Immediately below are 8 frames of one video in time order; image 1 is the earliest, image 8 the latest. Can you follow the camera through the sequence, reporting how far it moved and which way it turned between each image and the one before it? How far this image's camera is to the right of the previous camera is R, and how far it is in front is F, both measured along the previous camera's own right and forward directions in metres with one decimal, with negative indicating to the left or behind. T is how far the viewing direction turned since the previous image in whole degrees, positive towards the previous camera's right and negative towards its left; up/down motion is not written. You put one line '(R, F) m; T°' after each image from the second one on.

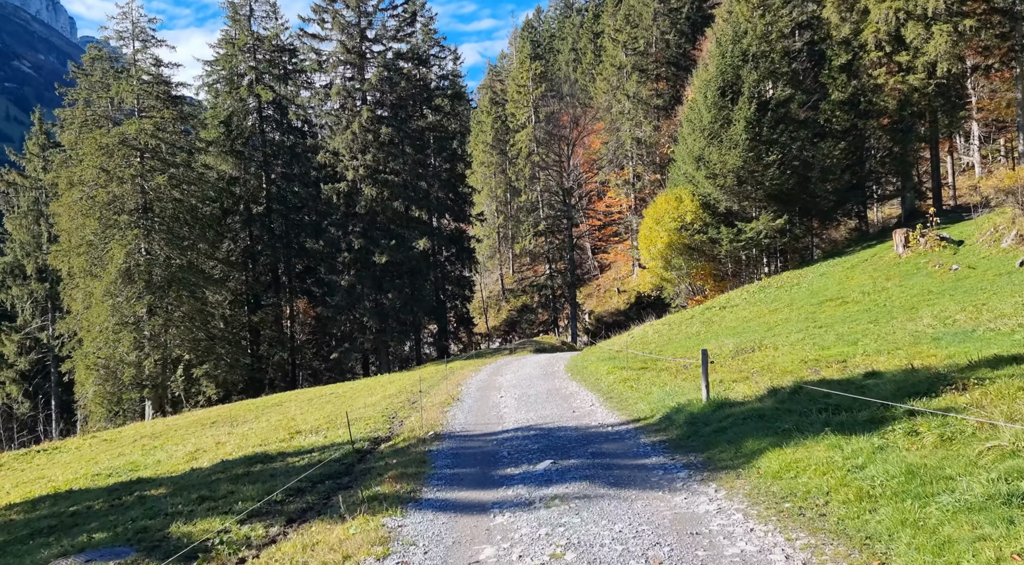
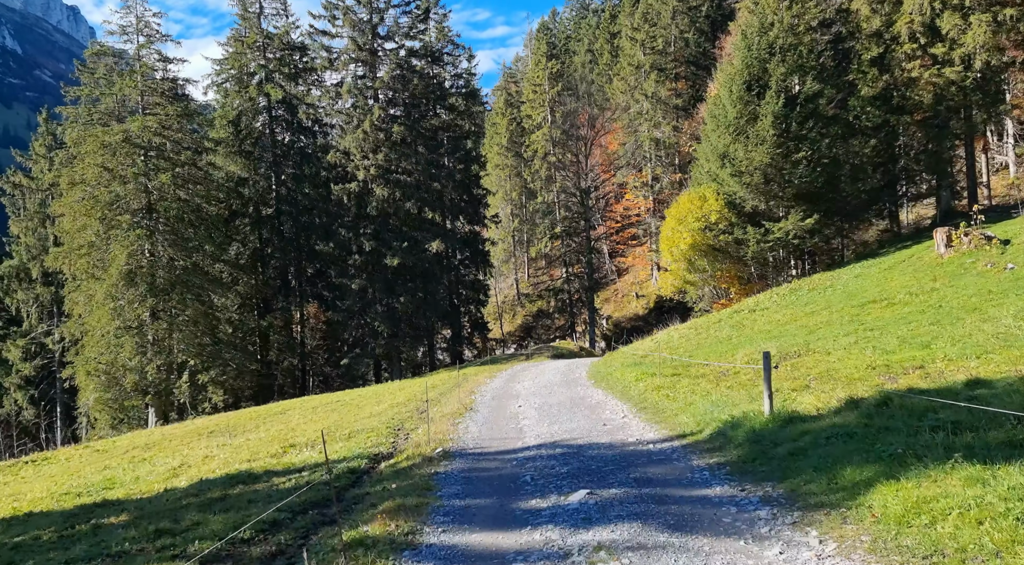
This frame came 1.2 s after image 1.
(-0.1, +1.6) m; -1°
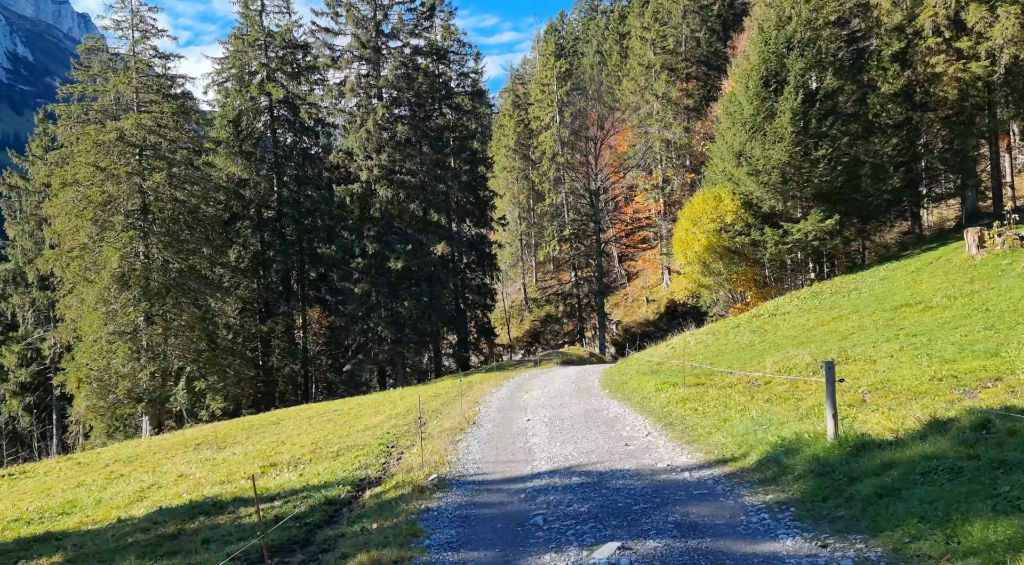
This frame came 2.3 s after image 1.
(0.0, +1.4) m; -1°
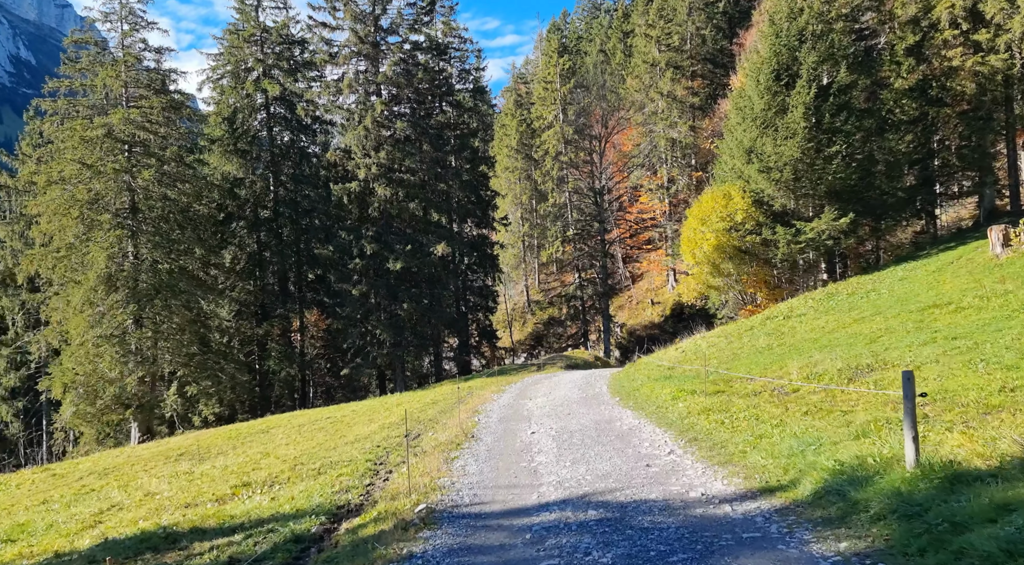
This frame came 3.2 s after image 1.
(0.0, +1.3) m; 0°
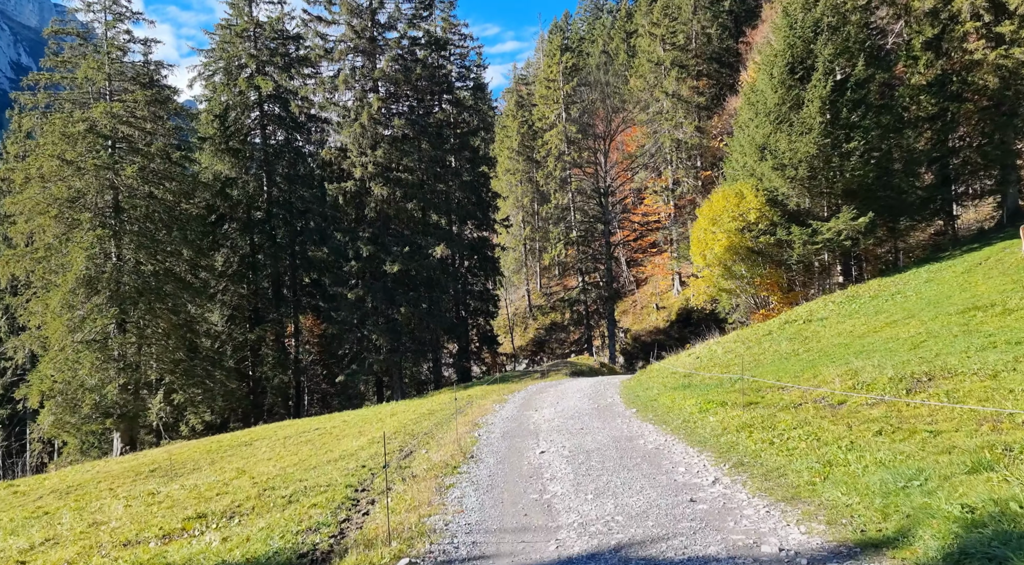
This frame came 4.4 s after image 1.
(-0.1, +1.6) m; 0°
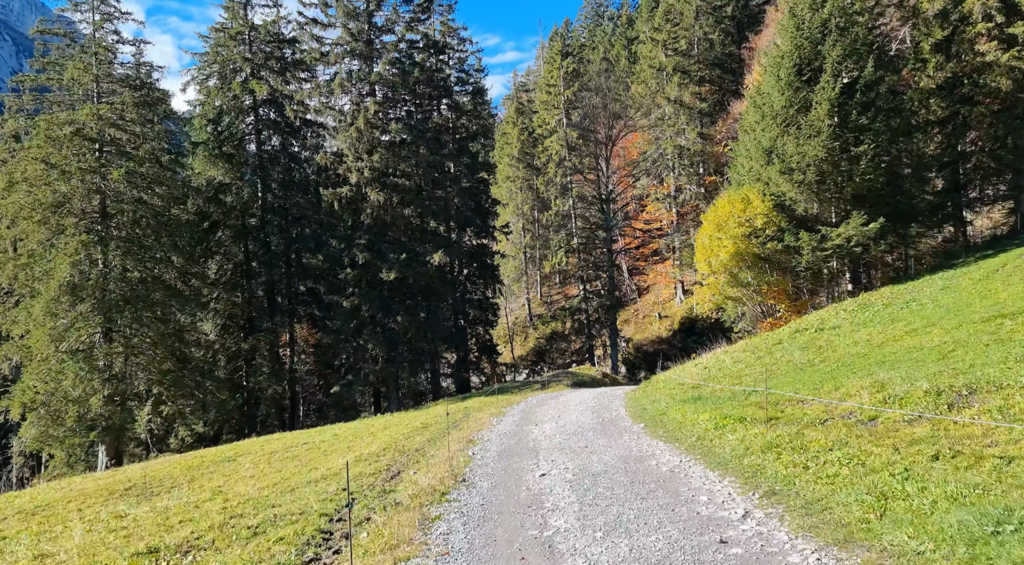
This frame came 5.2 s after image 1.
(0.0, +1.0) m; 0°
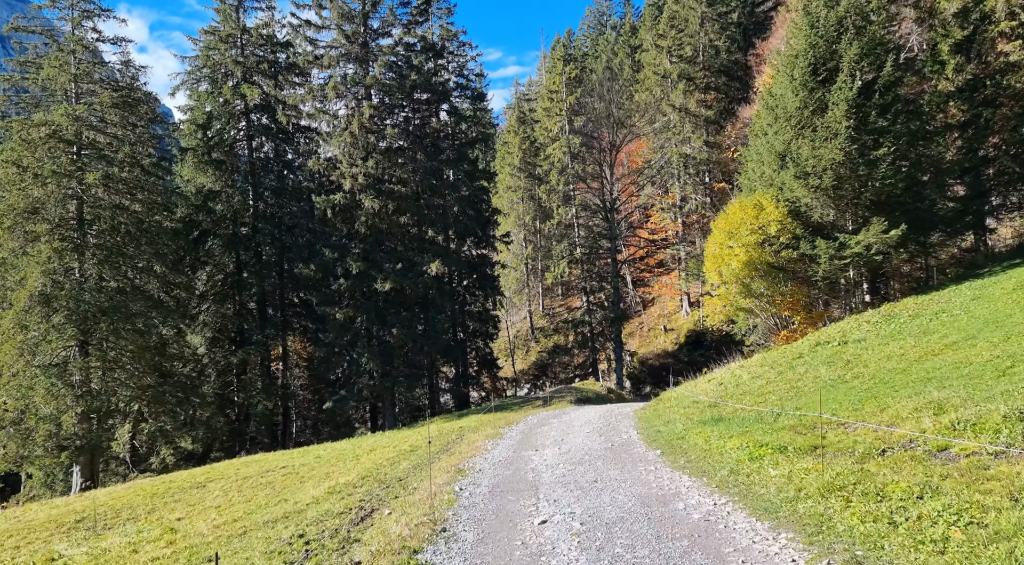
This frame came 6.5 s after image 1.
(+0.1, +1.8) m; 0°
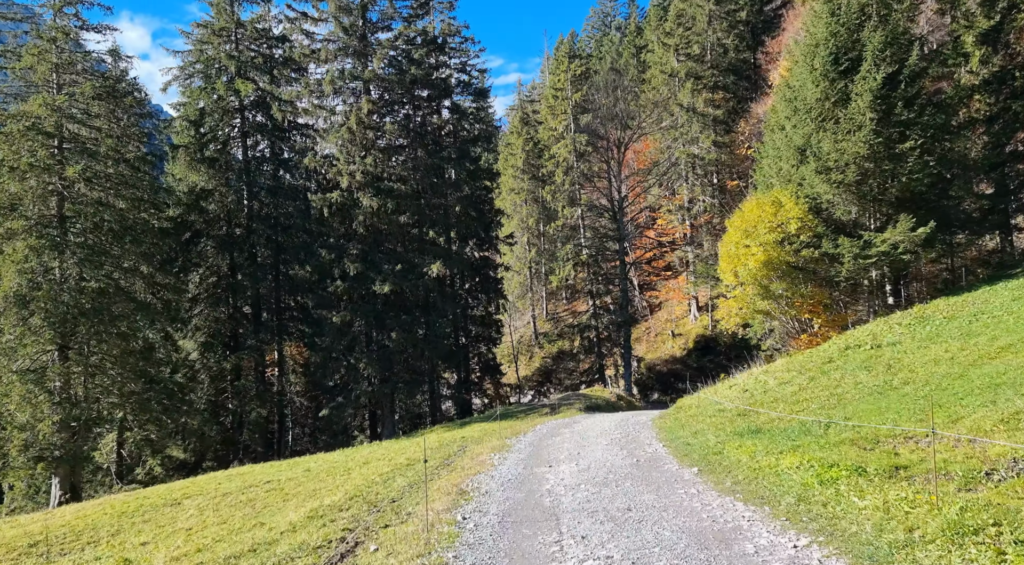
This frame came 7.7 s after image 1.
(-0.1, +1.7) m; 0°
